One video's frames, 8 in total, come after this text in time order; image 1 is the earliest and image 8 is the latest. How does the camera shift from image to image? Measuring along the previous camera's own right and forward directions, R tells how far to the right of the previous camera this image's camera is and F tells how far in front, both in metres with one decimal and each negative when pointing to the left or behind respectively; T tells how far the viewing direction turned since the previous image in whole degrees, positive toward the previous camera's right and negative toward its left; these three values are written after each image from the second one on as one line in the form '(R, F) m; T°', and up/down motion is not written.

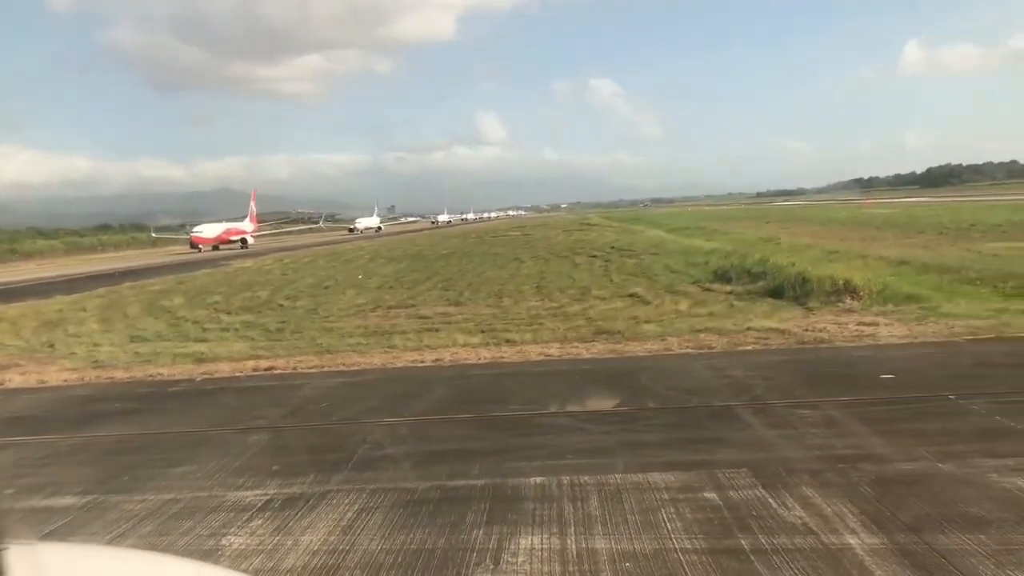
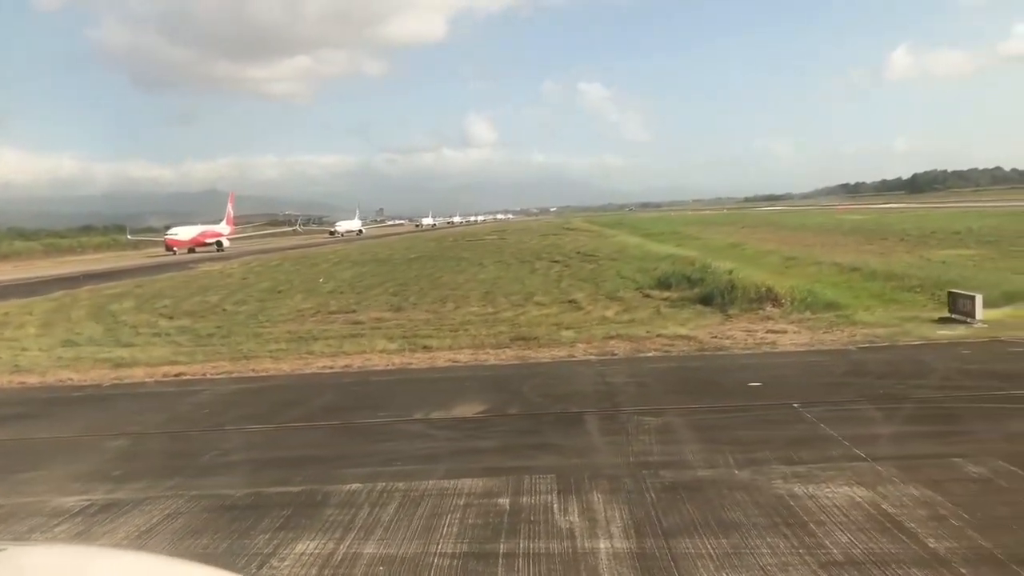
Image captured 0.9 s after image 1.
(+1.5, -0.3) m; +1°
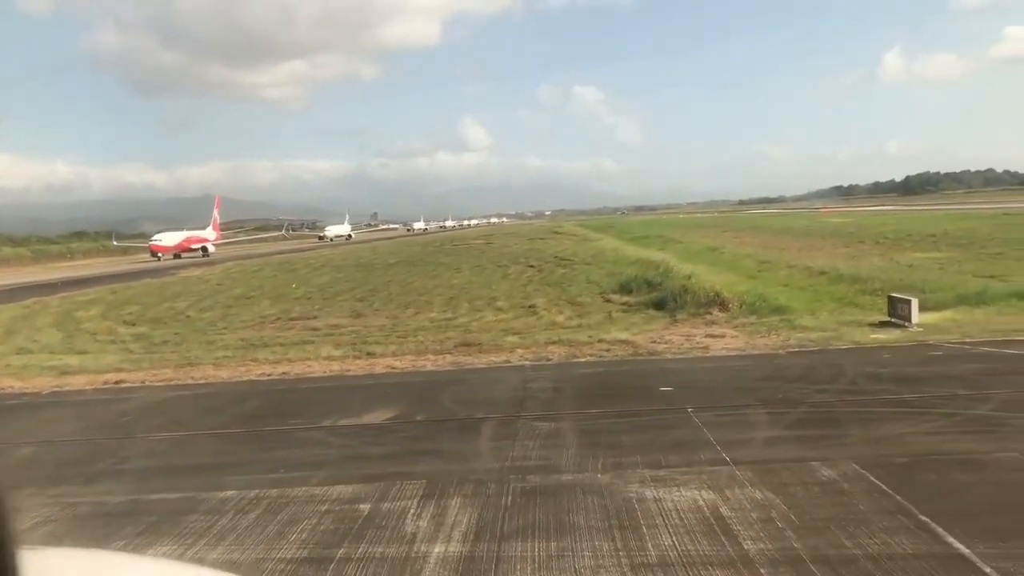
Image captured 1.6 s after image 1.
(+1.1, -0.2) m; 0°
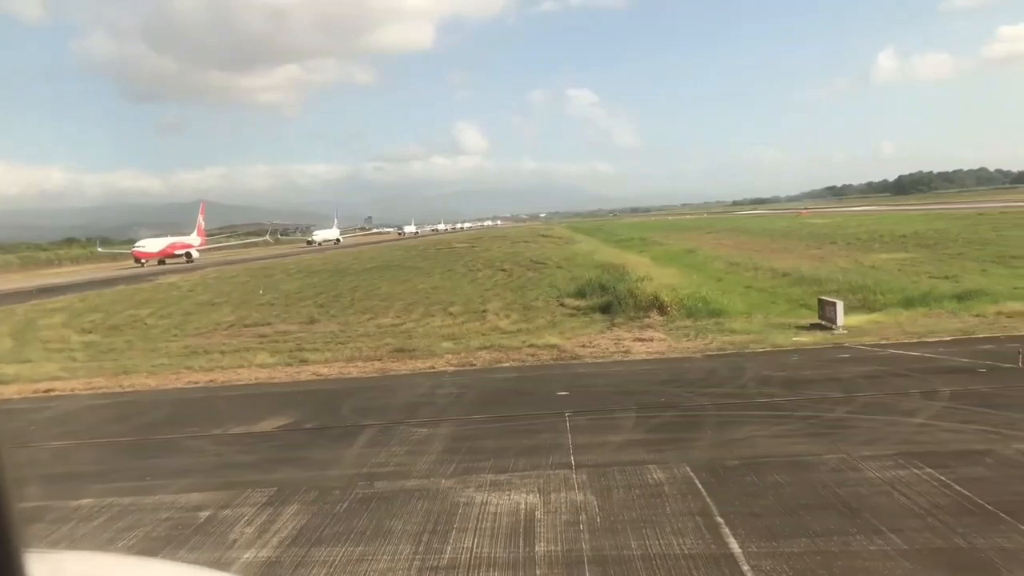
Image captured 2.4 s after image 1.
(+1.3, -0.2) m; 0°
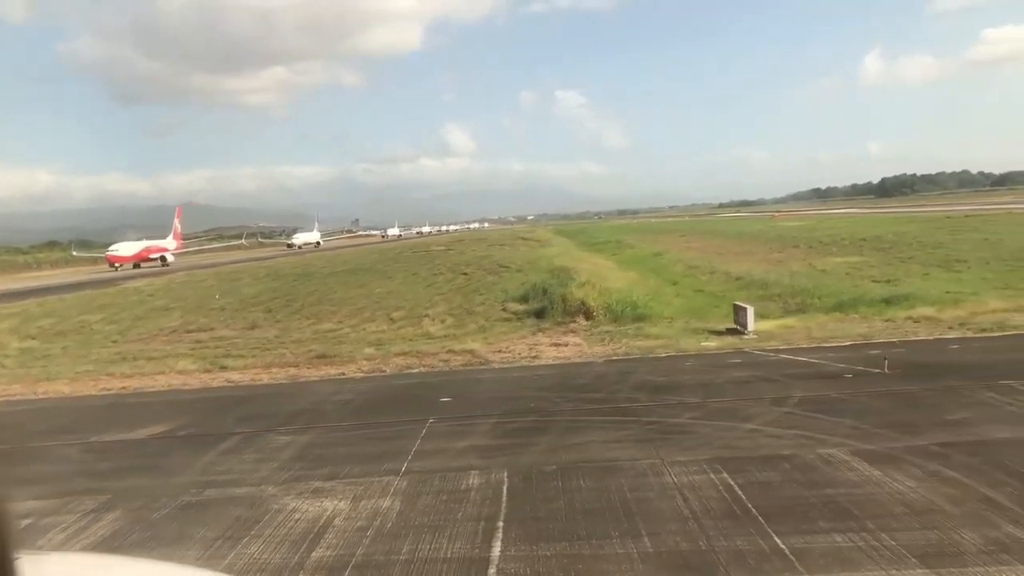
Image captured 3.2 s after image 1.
(+1.5, -0.3) m; +1°
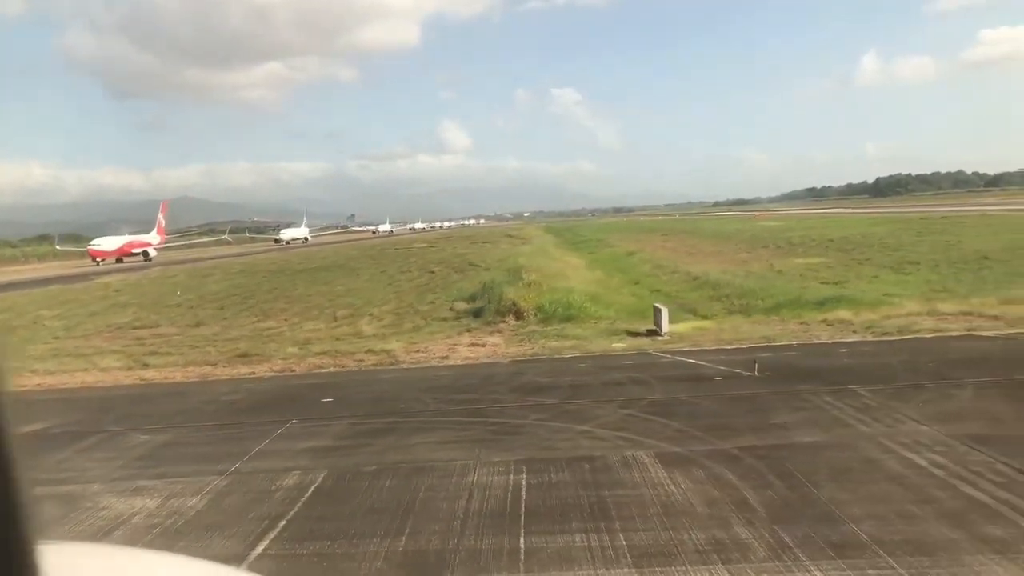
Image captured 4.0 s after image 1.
(+1.6, -0.3) m; +1°
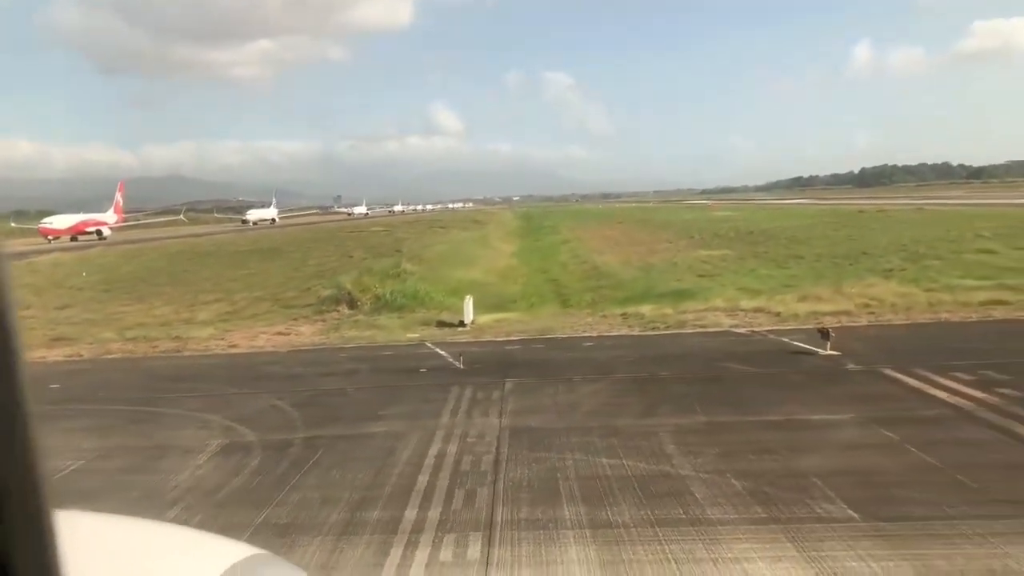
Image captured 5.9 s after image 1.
(+3.9, -0.7) m; +1°
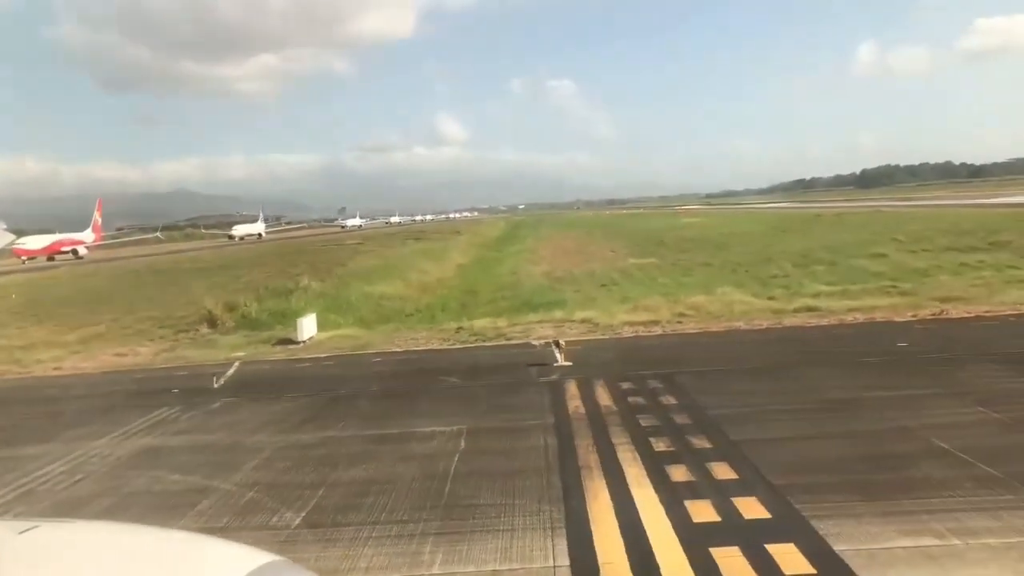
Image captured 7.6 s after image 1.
(+3.9, -0.7) m; 0°
